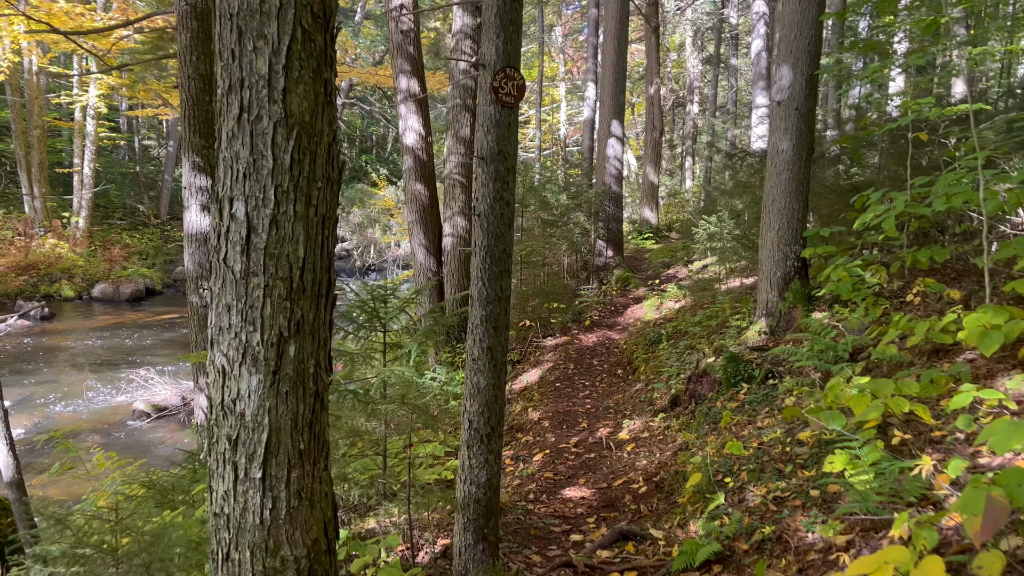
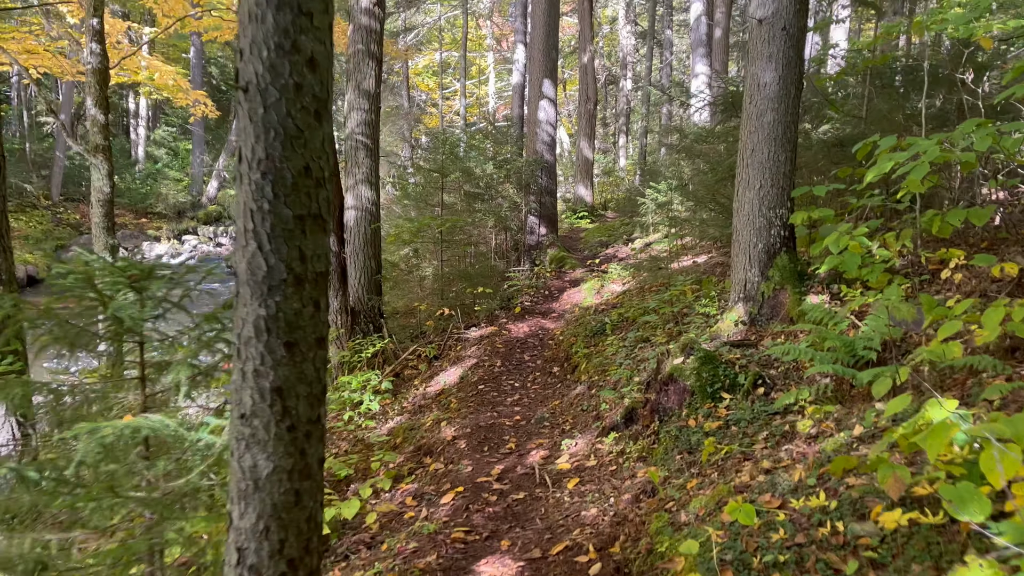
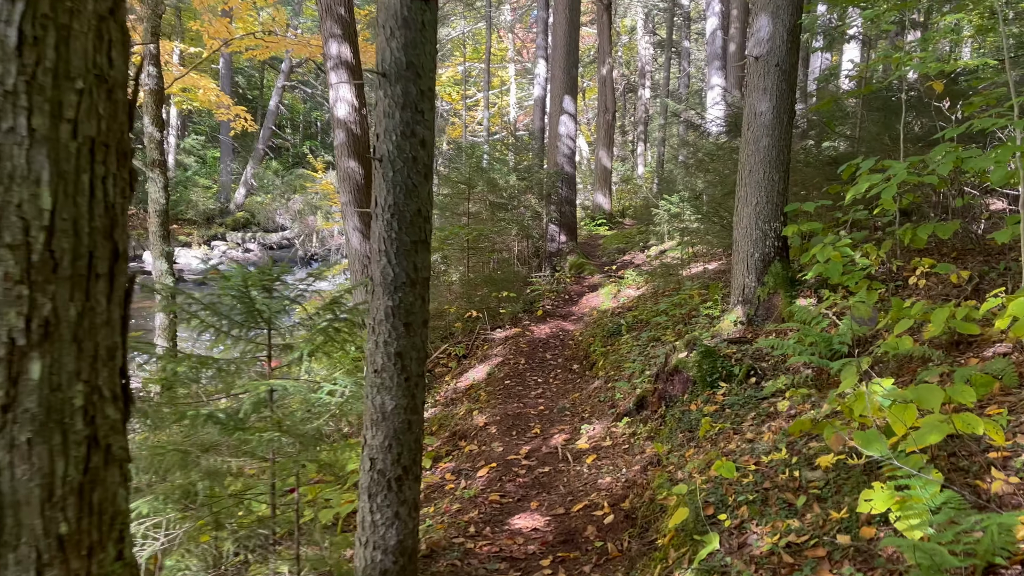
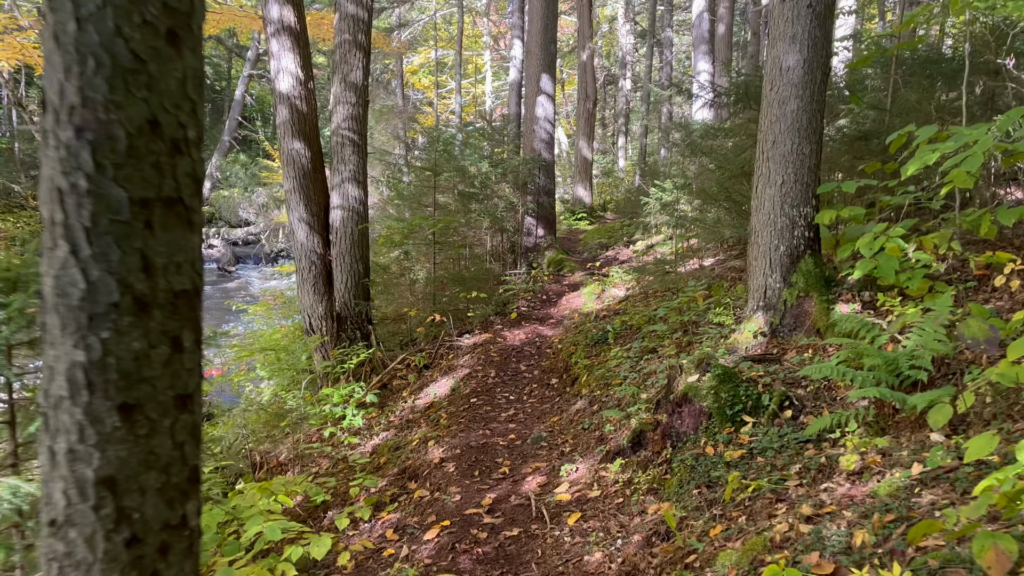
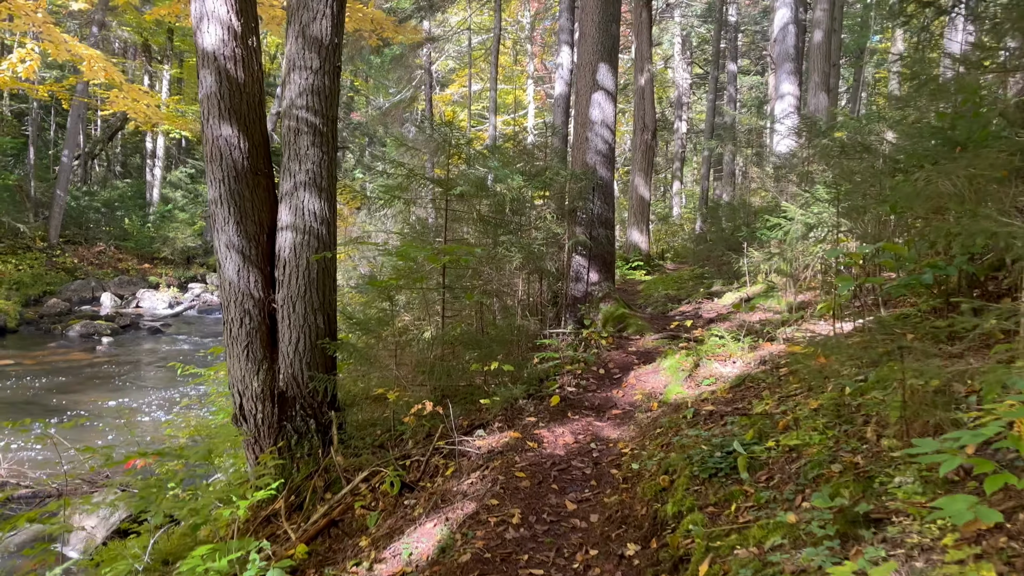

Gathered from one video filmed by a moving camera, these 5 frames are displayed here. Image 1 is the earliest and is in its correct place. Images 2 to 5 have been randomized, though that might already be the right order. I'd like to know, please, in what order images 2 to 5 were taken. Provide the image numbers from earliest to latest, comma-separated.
3, 2, 4, 5
